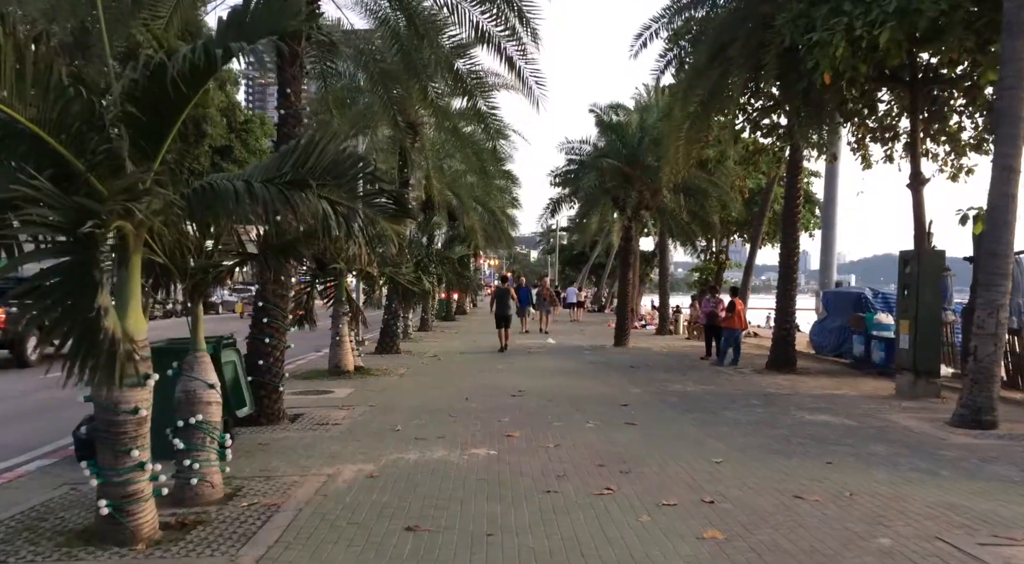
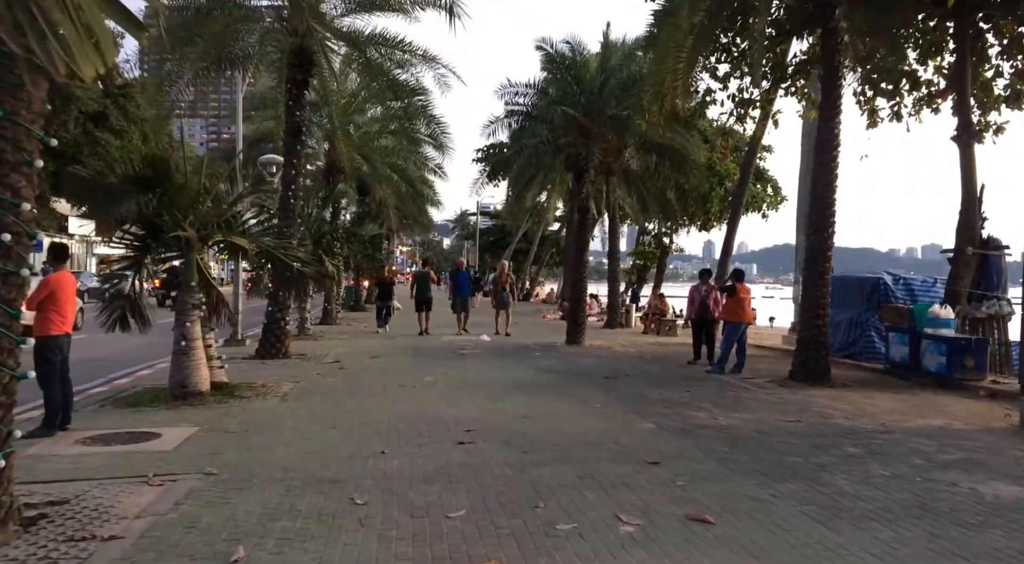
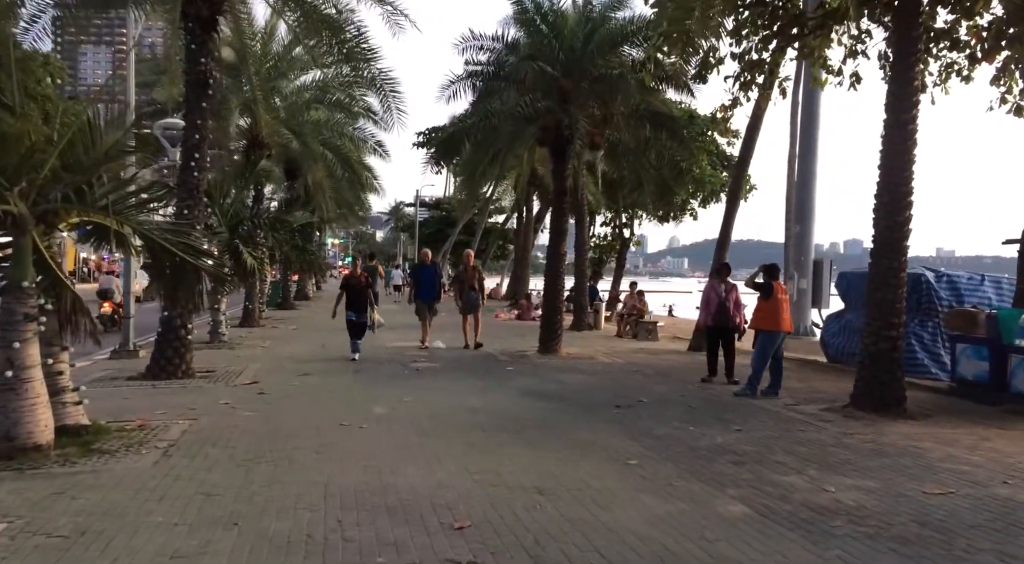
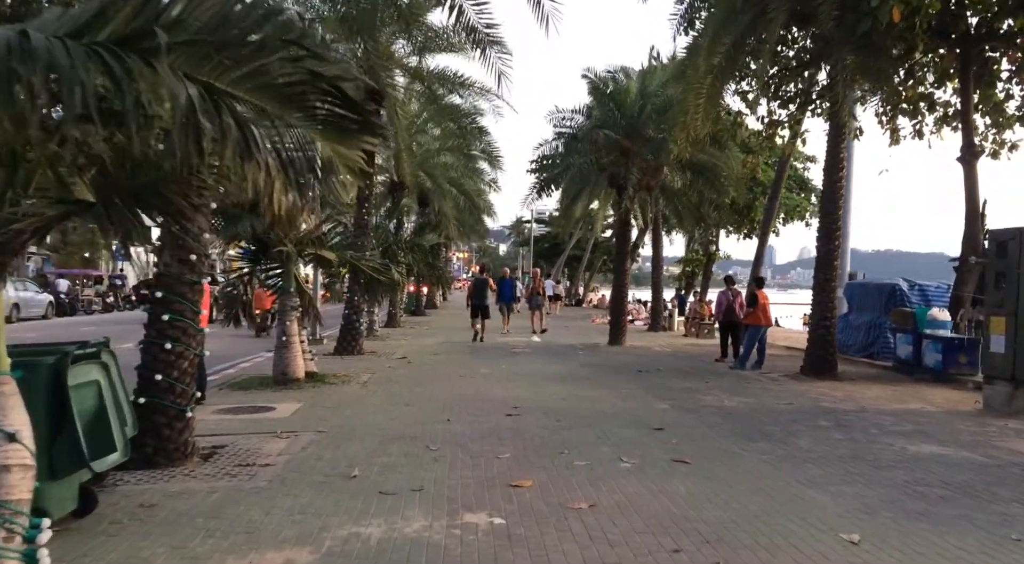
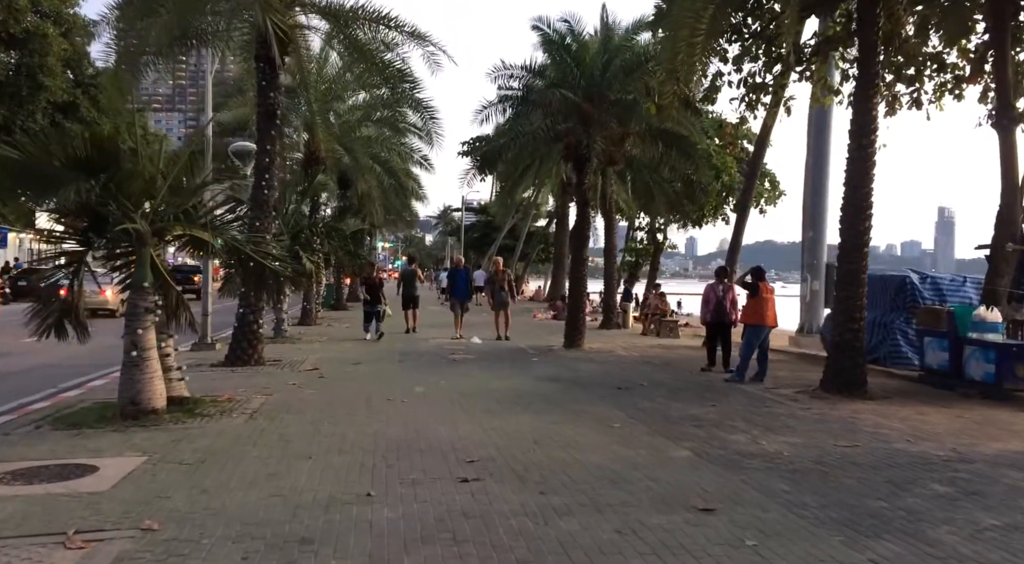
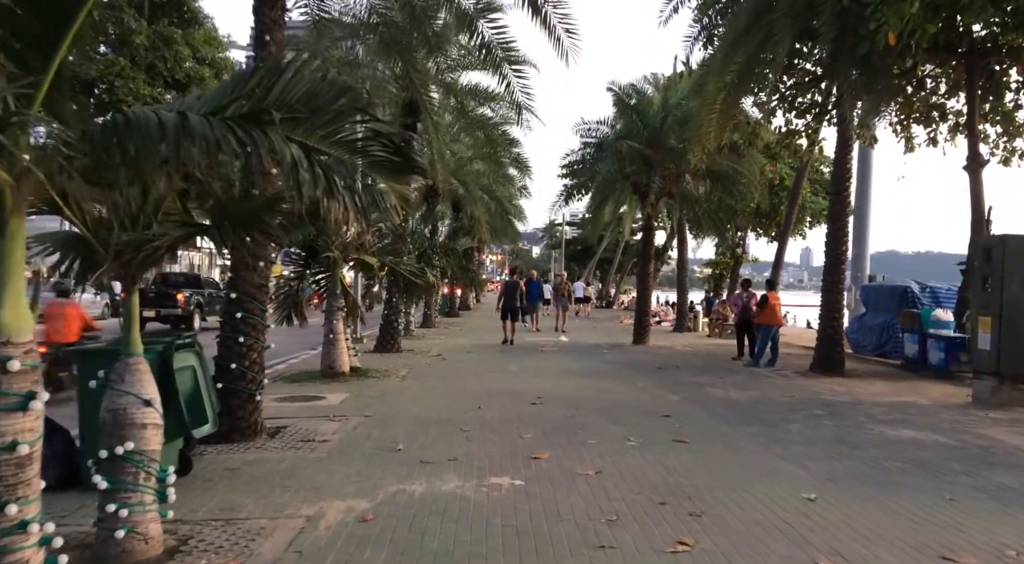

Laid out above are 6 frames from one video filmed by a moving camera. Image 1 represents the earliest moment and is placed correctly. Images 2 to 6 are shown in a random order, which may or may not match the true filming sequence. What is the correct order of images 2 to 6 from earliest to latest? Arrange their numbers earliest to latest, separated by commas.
6, 4, 2, 5, 3
